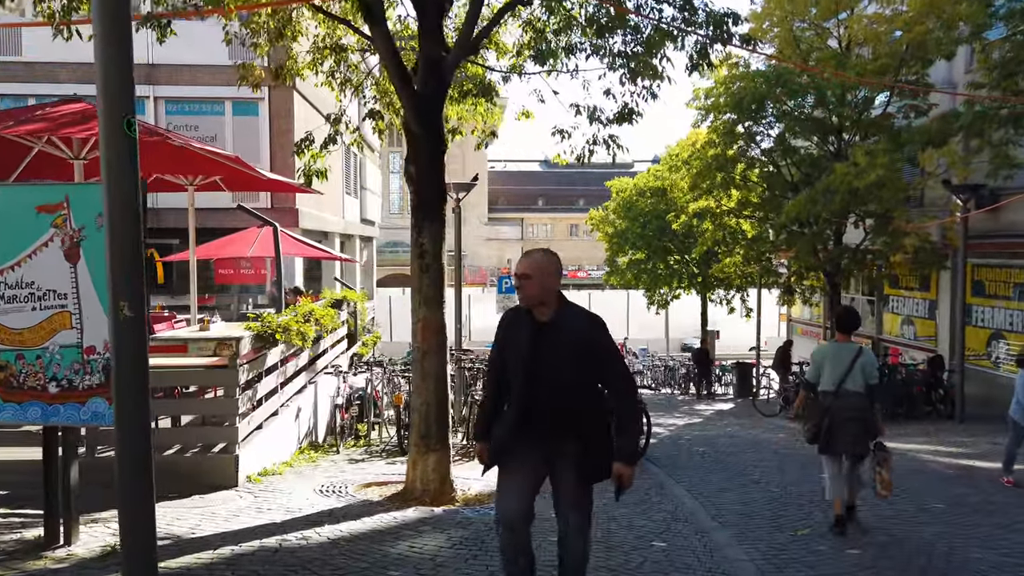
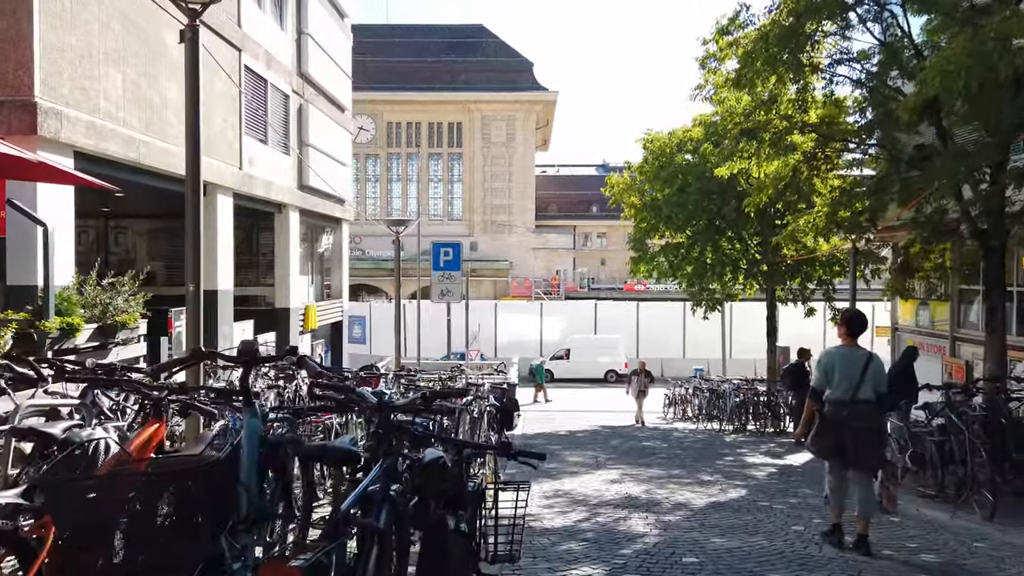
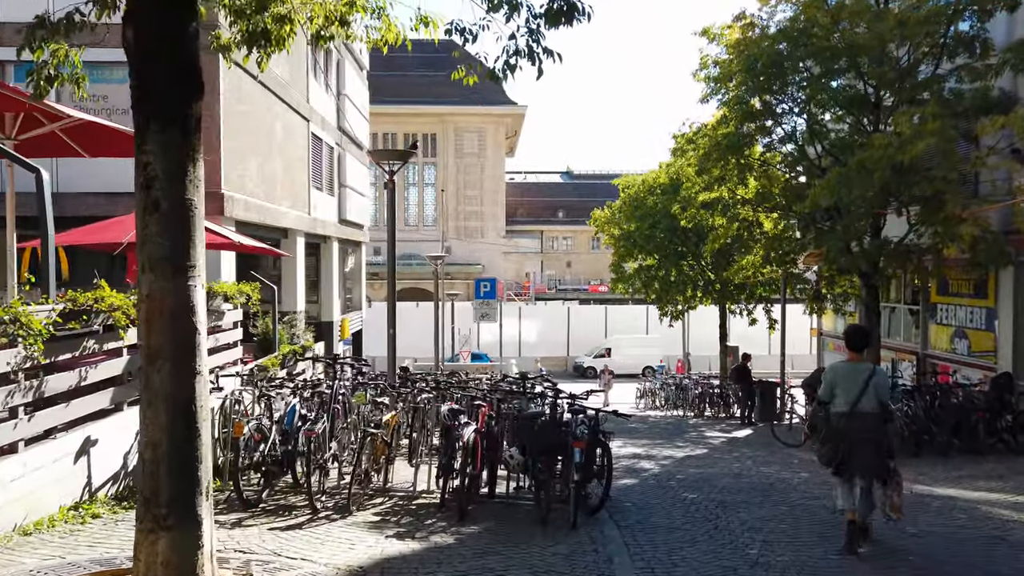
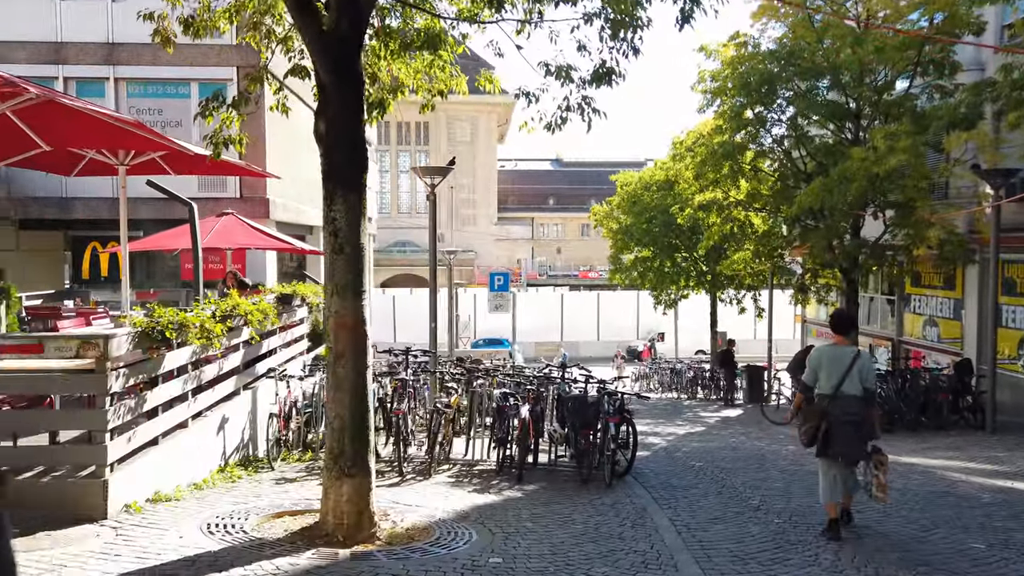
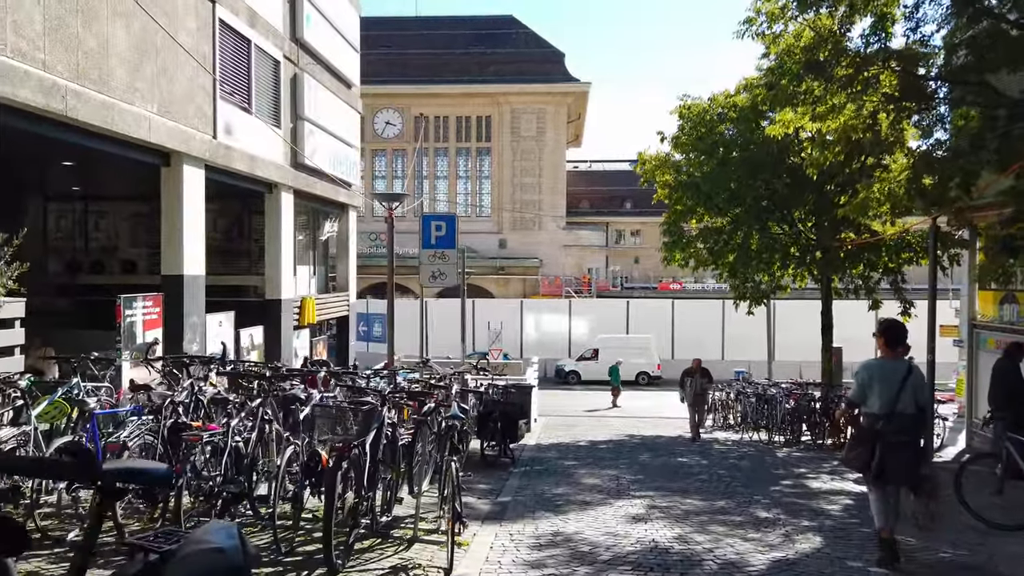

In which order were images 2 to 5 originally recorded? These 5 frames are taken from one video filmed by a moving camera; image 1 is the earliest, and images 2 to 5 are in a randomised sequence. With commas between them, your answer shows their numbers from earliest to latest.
4, 3, 2, 5
